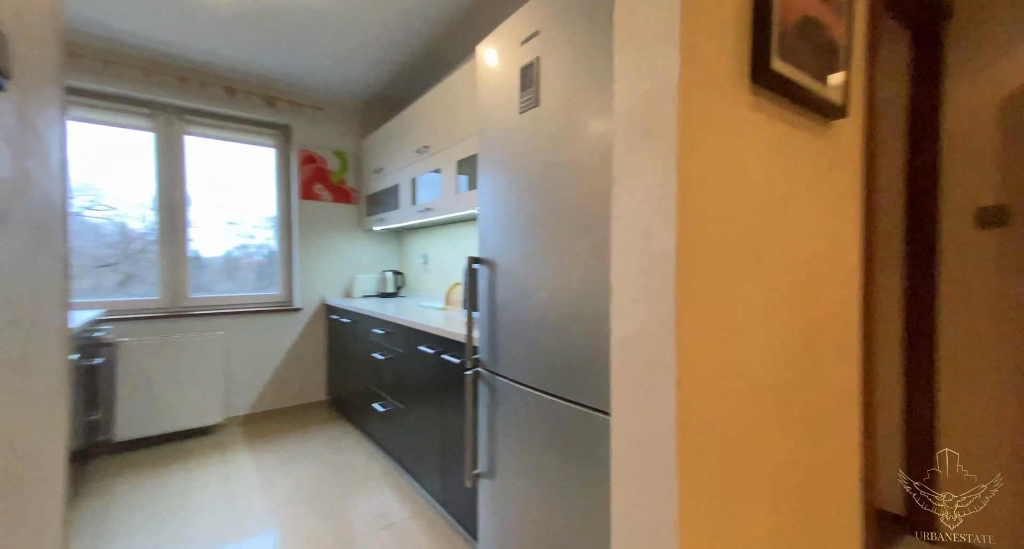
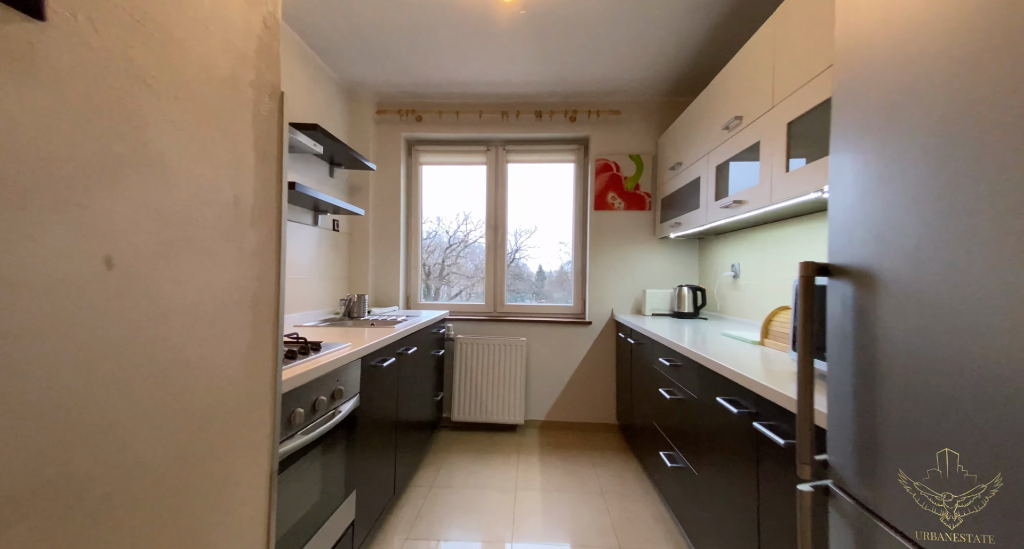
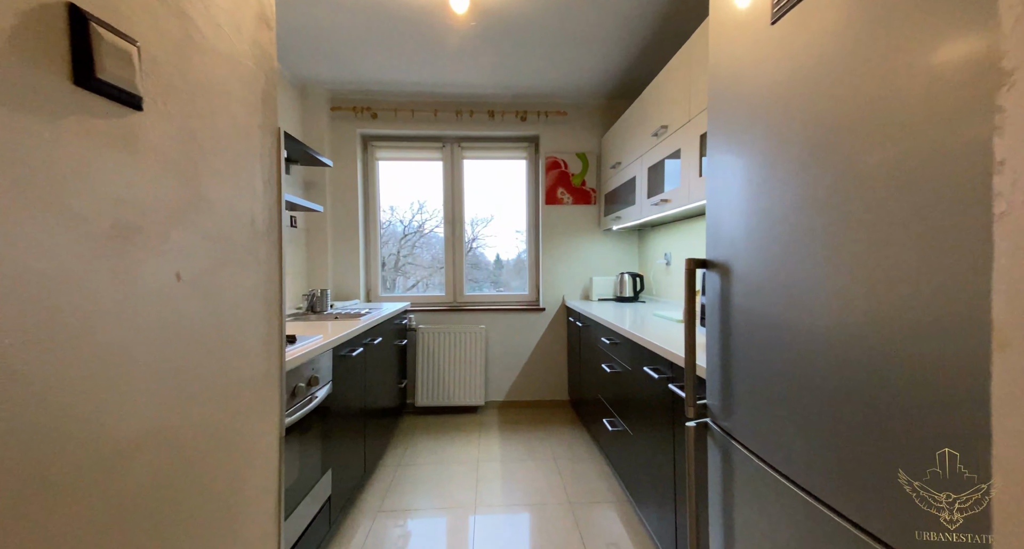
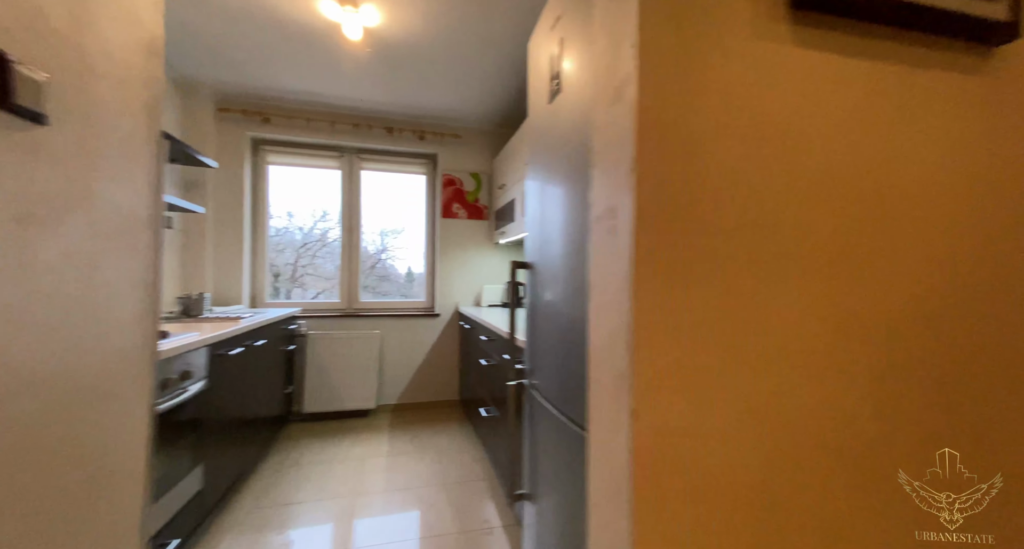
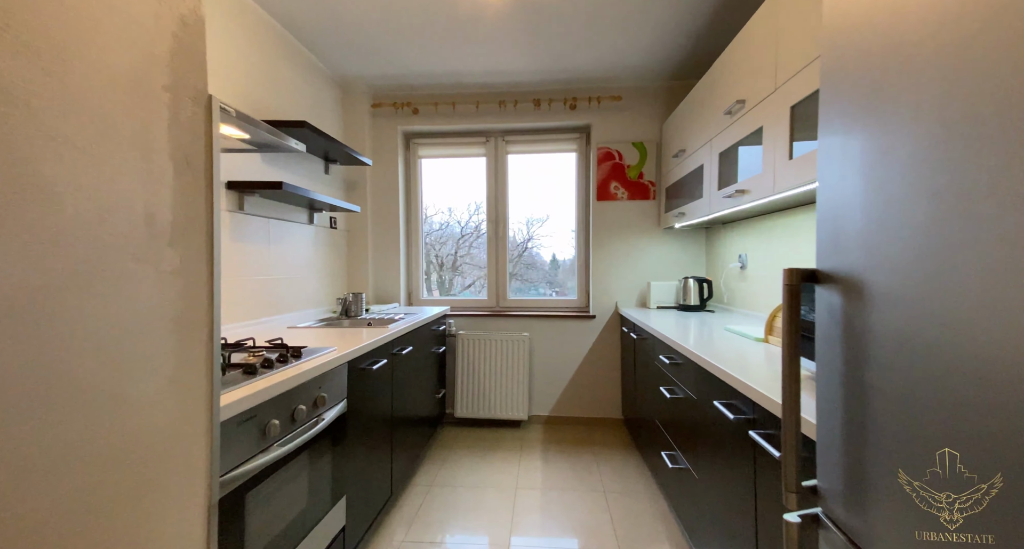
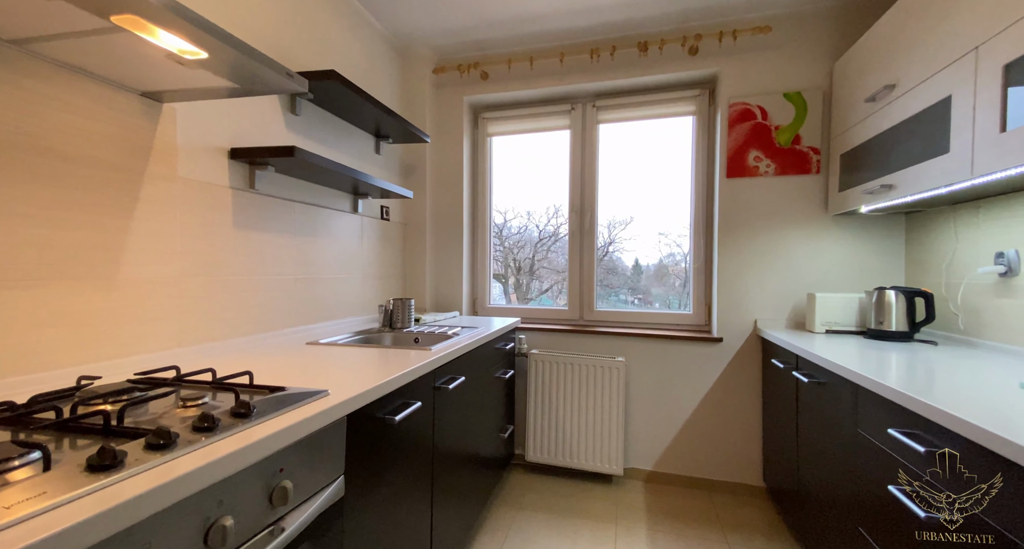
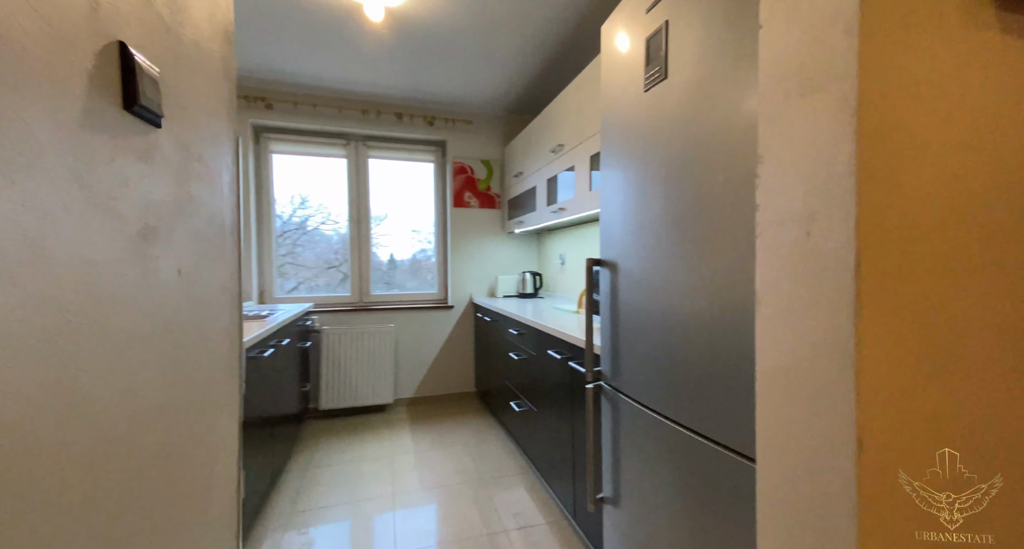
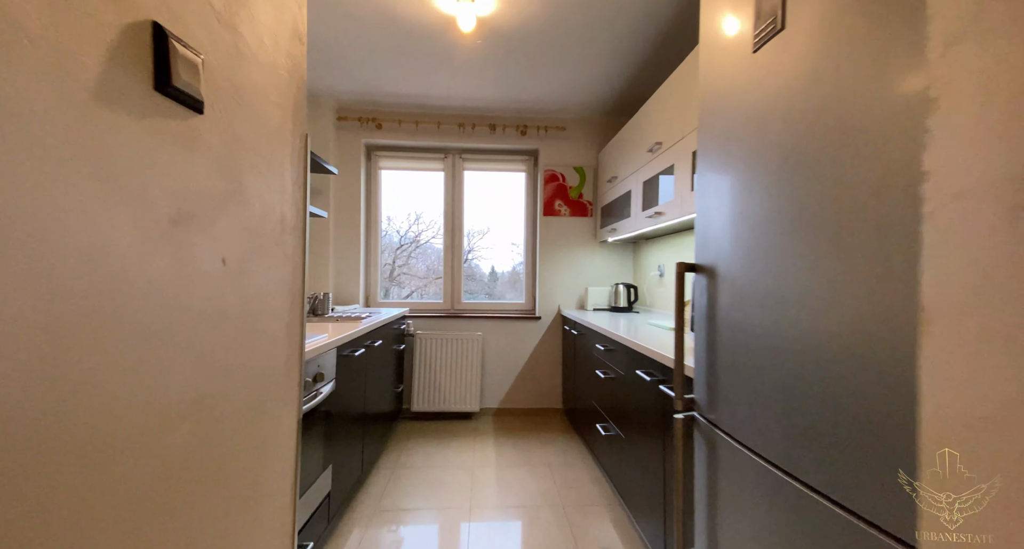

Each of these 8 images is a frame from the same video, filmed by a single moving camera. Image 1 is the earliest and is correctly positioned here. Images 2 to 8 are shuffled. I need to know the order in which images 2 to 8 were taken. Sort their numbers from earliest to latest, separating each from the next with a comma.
7, 3, 5, 6, 2, 8, 4
